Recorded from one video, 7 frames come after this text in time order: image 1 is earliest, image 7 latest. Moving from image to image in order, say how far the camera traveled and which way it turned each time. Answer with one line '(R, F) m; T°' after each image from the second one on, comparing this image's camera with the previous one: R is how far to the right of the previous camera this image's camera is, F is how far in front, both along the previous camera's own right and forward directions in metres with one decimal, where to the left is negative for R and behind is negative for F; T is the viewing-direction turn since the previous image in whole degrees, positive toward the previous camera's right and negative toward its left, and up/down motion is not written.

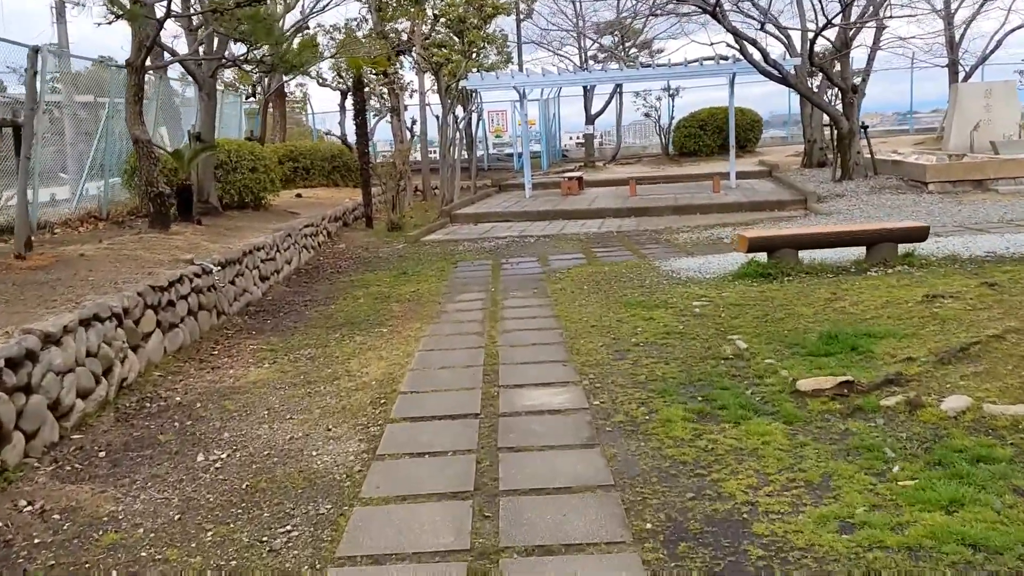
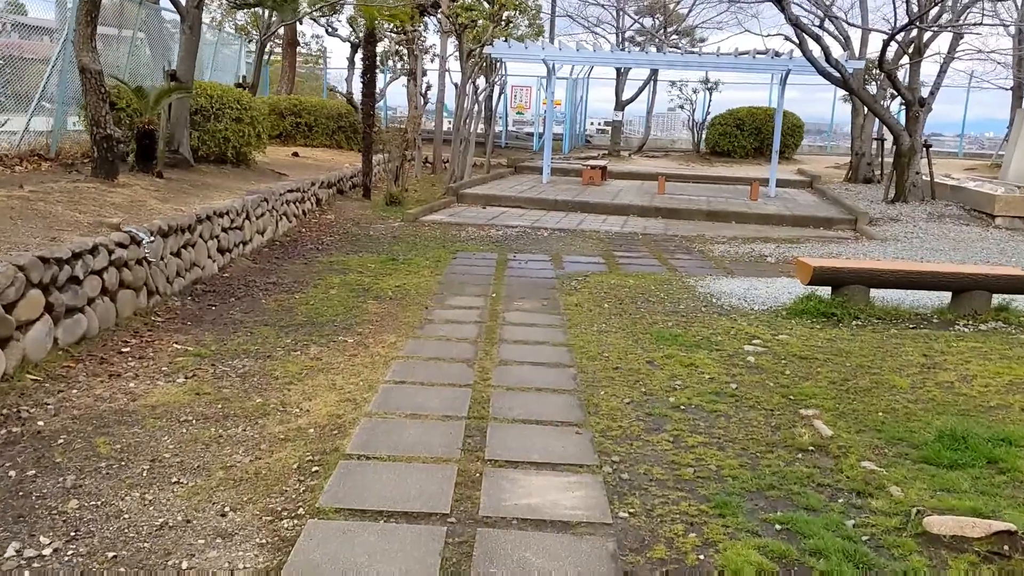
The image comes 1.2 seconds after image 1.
(0.0, +1.2) m; 0°
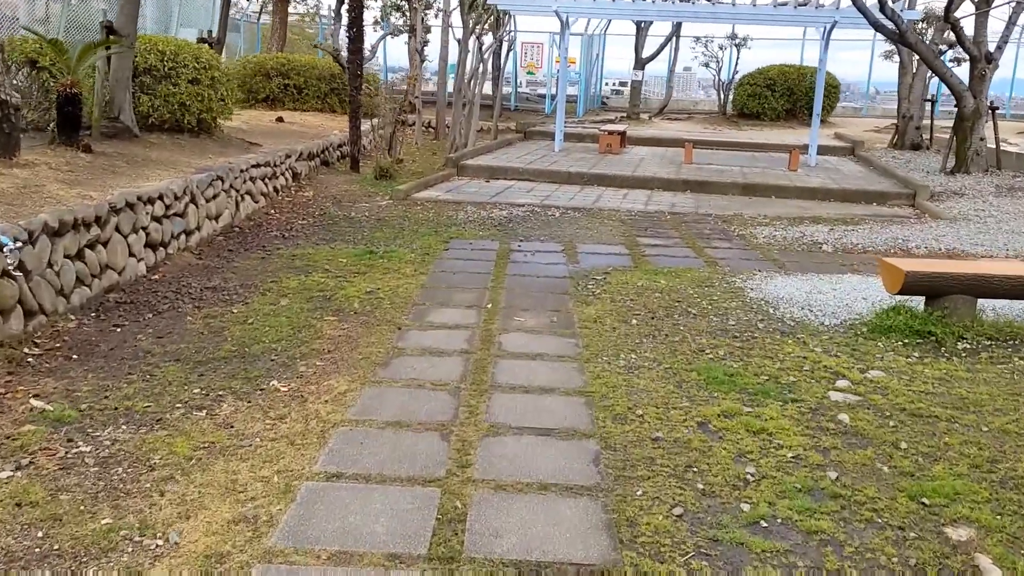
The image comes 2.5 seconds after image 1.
(+0.1, +1.3) m; -1°
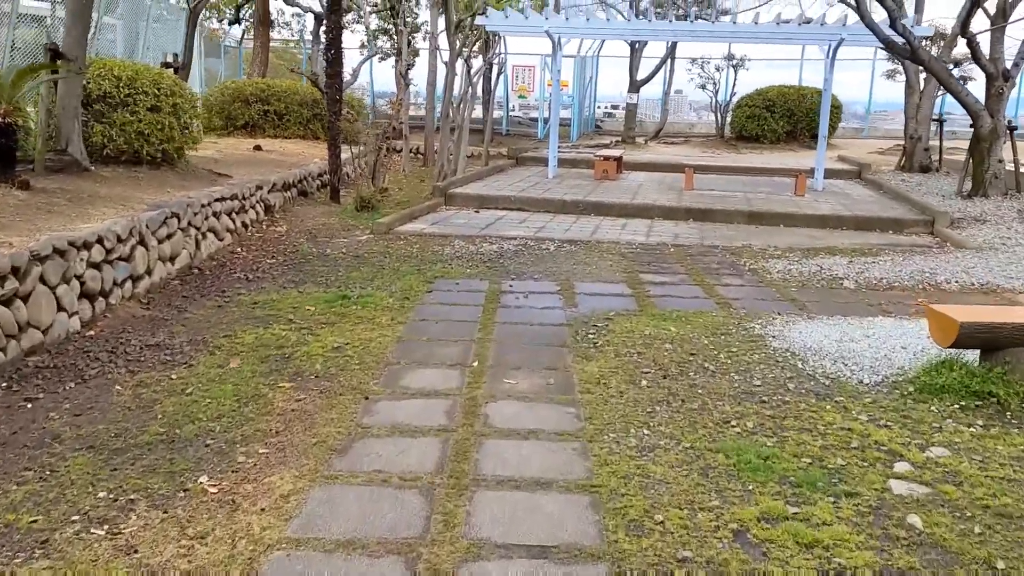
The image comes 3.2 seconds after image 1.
(0.0, +0.6) m; 0°
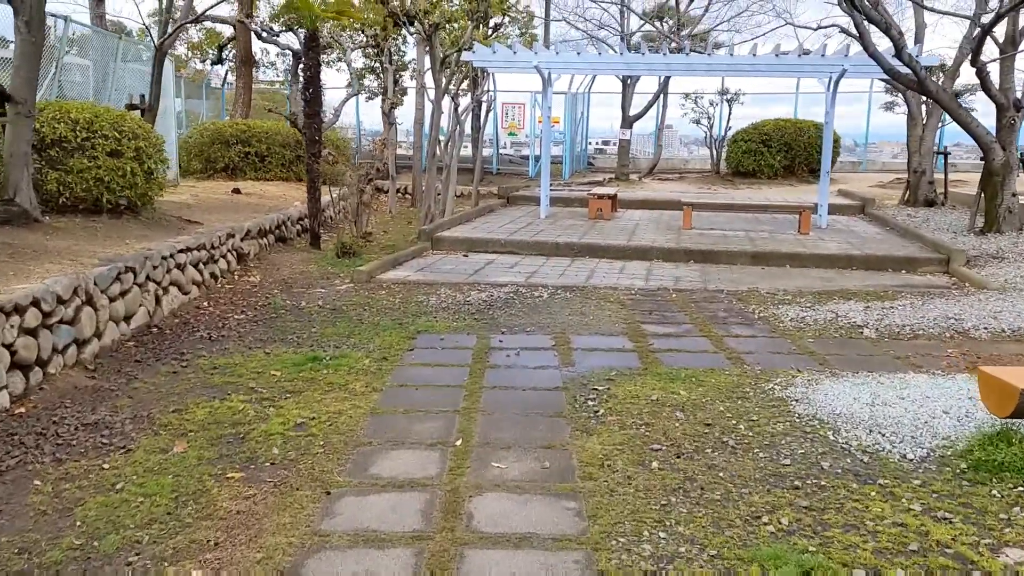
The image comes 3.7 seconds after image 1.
(0.0, +0.5) m; 0°
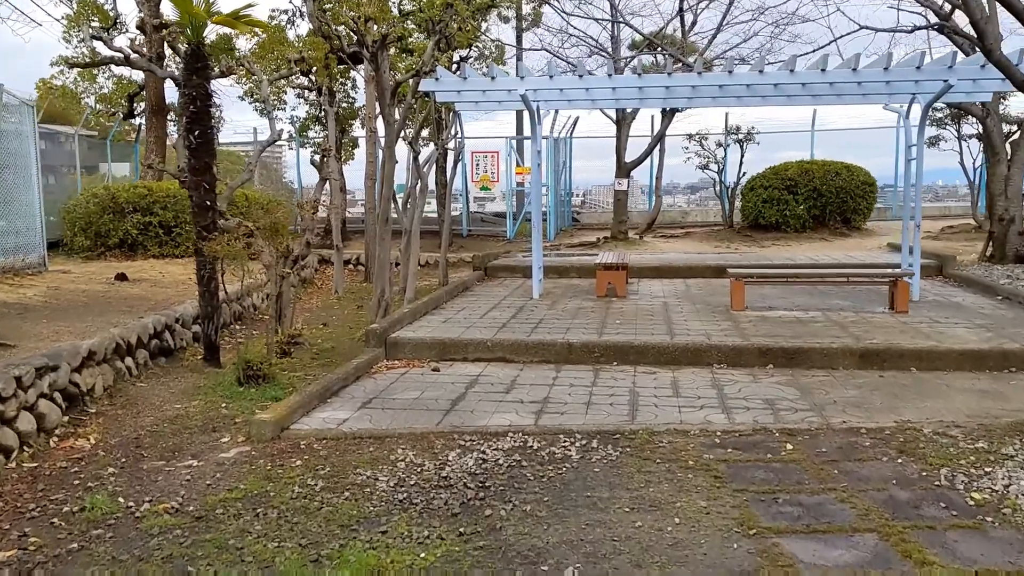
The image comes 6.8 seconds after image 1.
(-0.1, +2.7) m; +2°
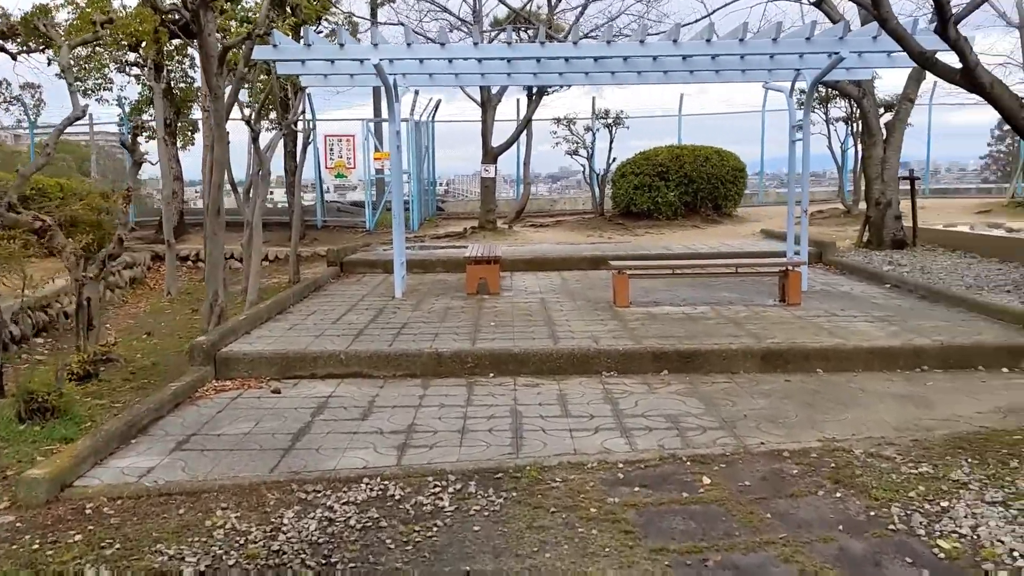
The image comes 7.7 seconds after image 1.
(0.0, +0.8) m; +8°
